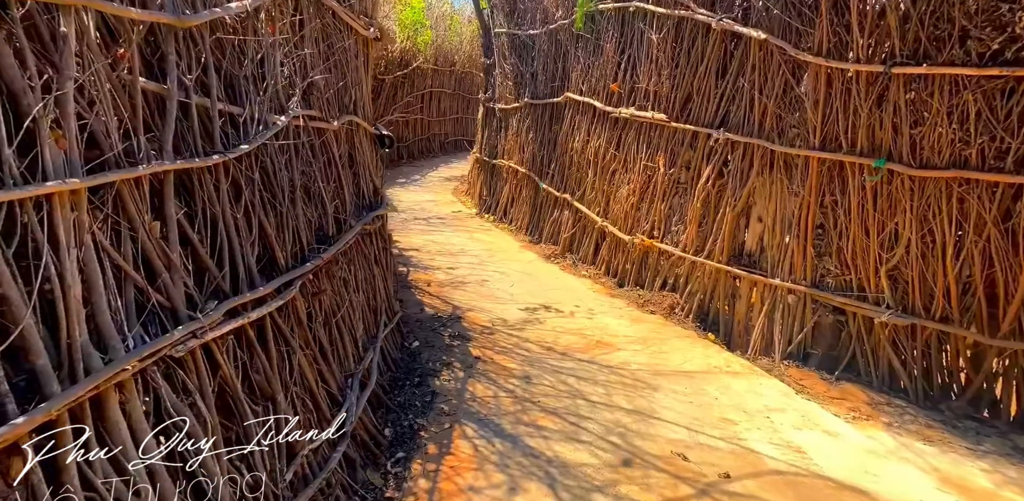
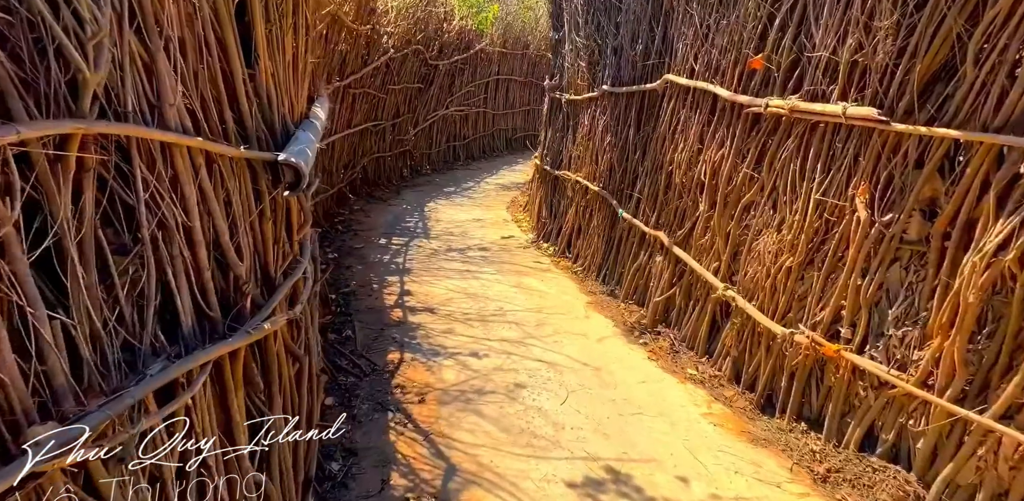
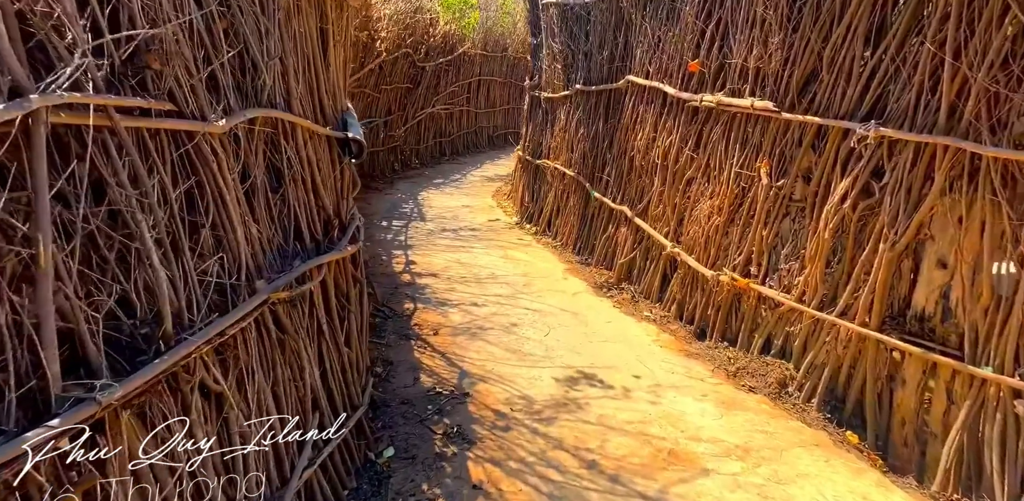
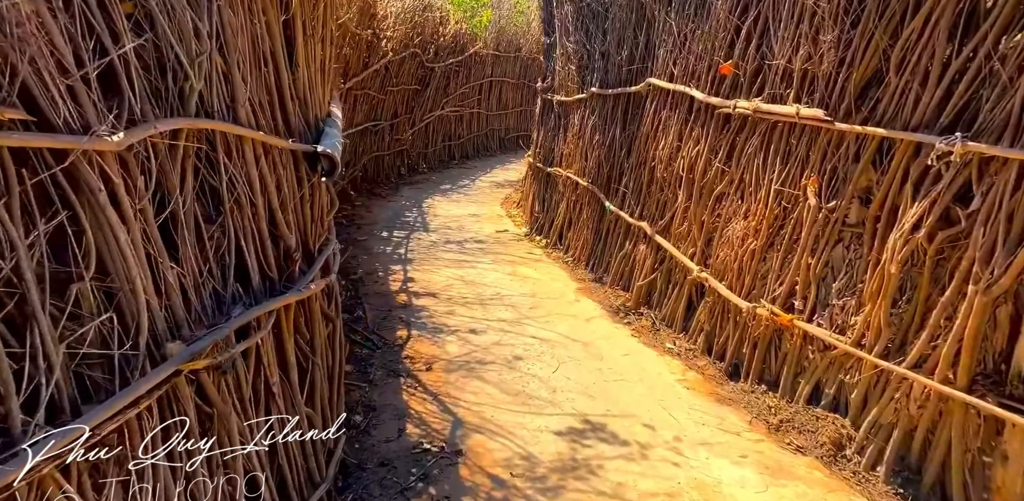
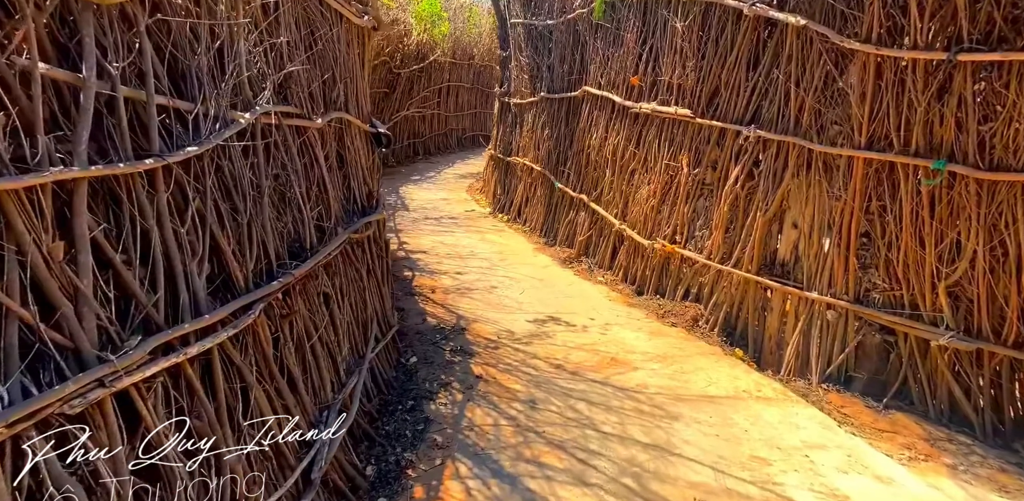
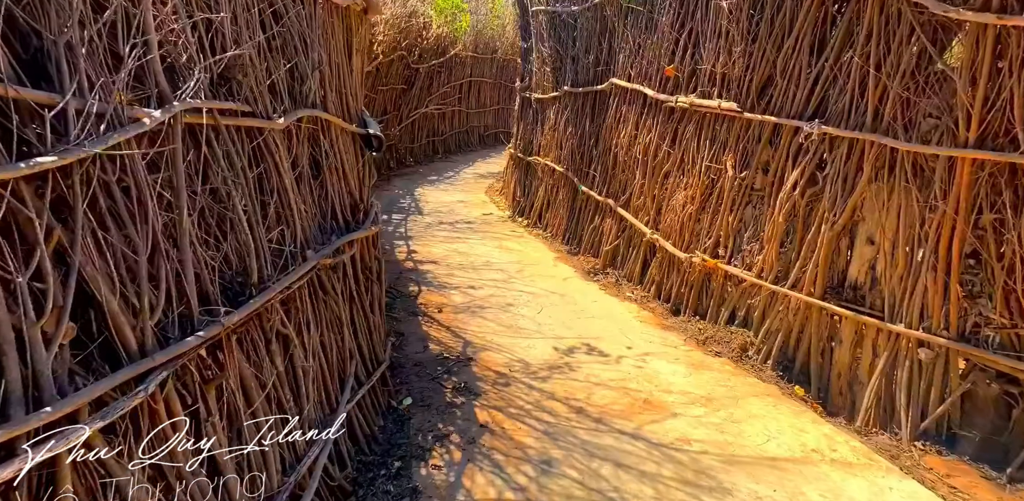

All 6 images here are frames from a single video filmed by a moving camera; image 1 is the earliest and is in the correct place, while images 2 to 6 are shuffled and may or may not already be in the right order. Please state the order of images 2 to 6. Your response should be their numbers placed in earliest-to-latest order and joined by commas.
5, 6, 3, 4, 2
